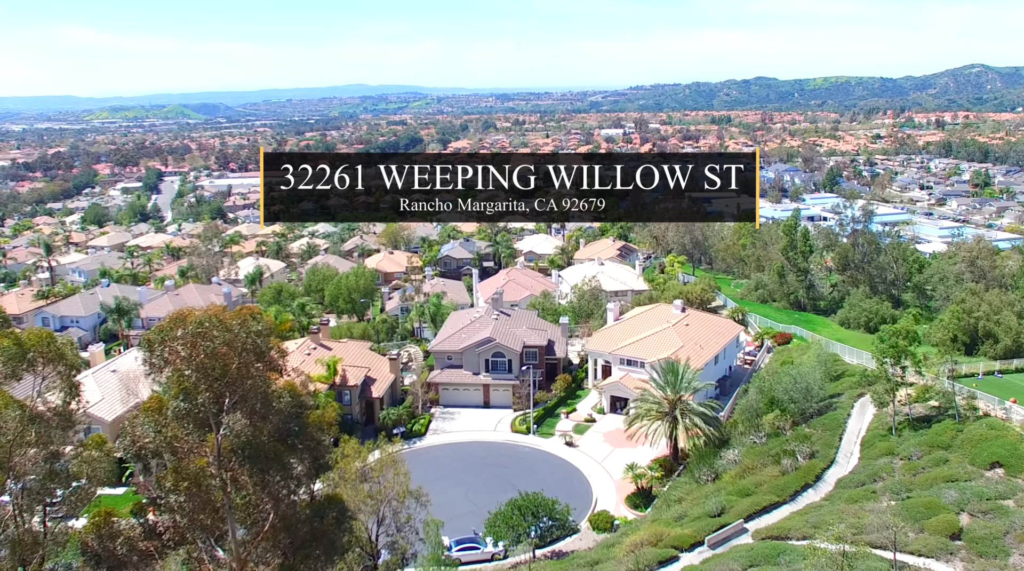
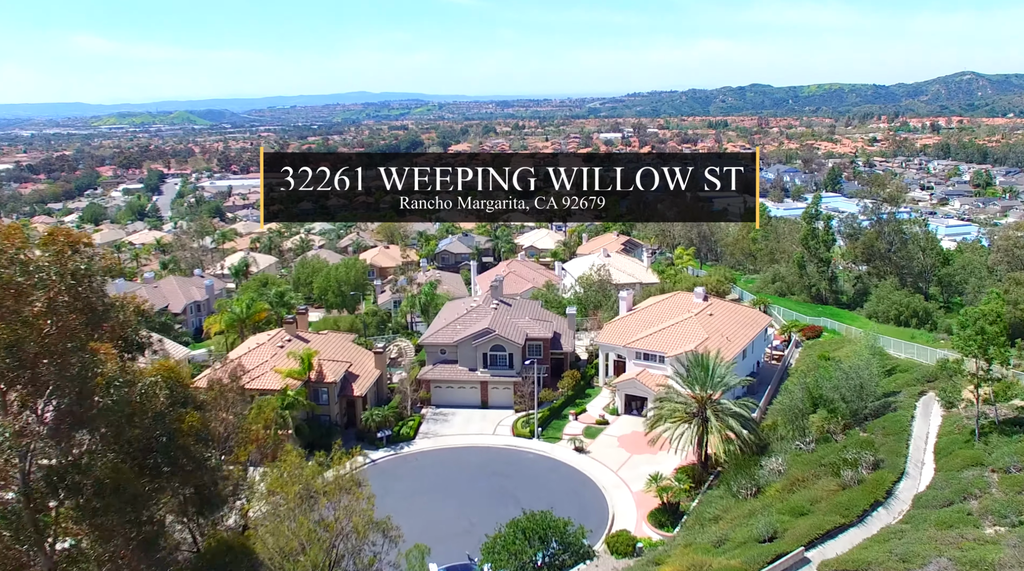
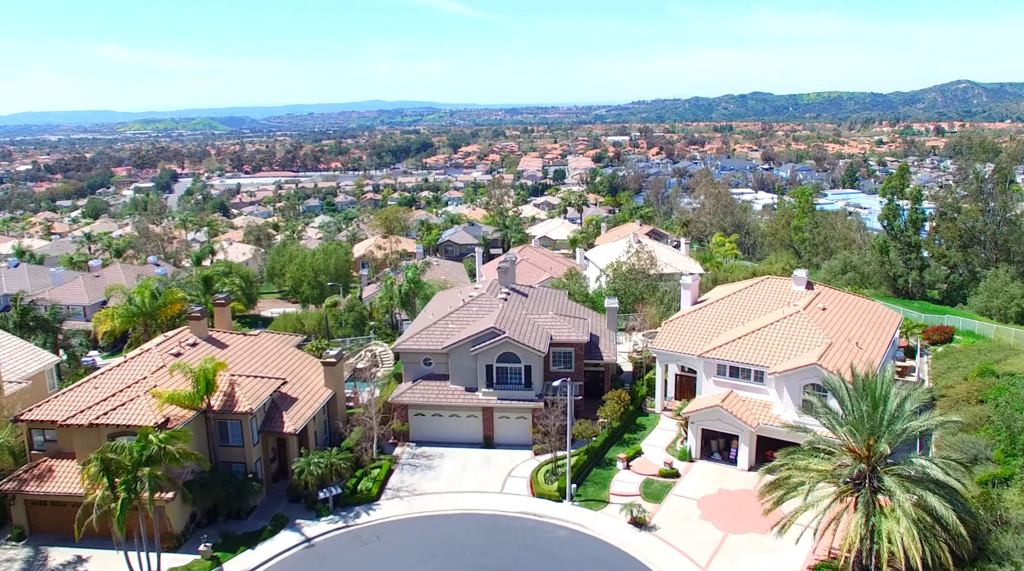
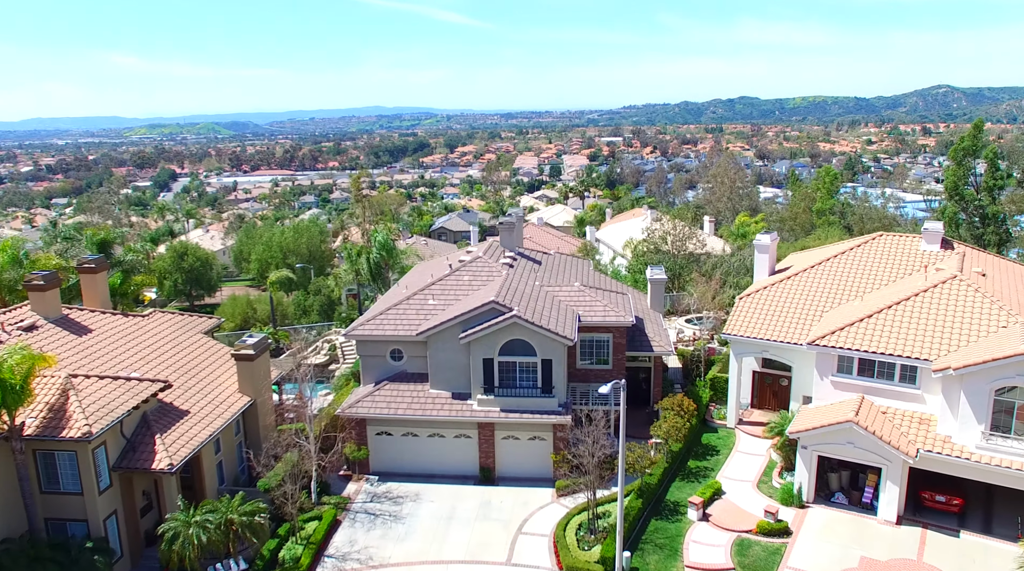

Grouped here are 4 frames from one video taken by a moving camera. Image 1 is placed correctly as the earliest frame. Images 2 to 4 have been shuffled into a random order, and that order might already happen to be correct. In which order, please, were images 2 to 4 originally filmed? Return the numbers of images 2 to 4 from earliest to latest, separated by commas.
2, 3, 4
